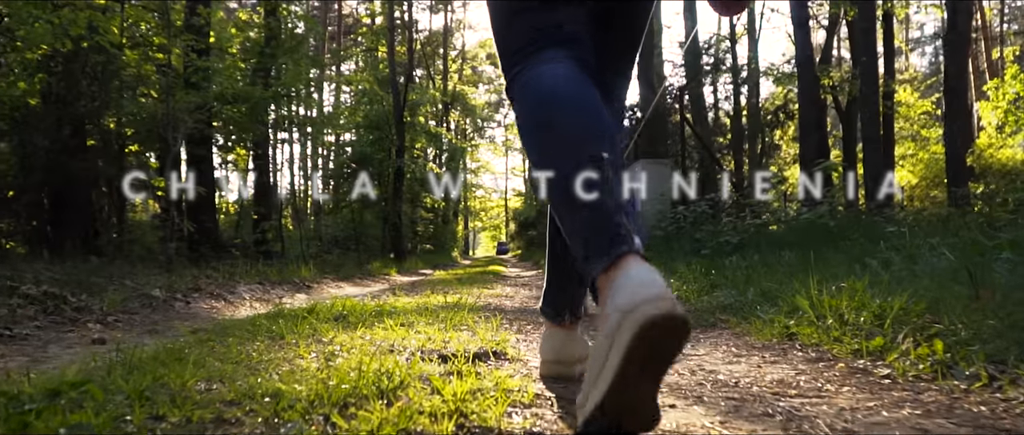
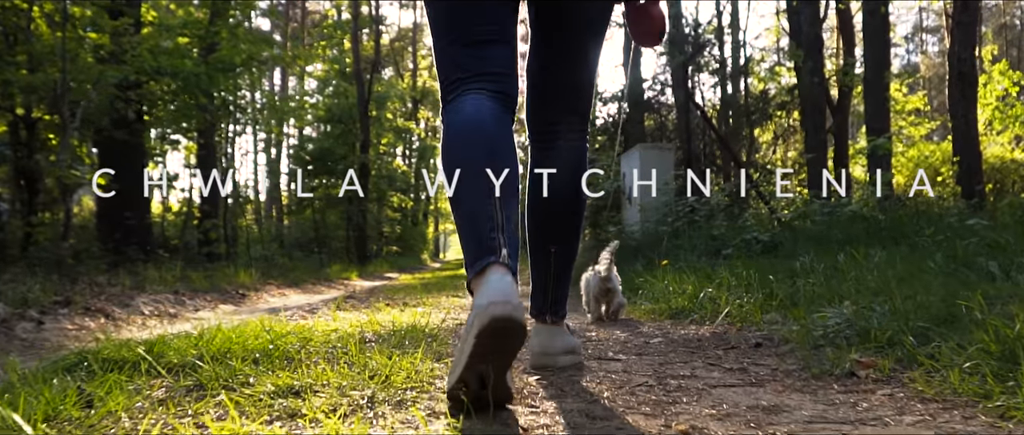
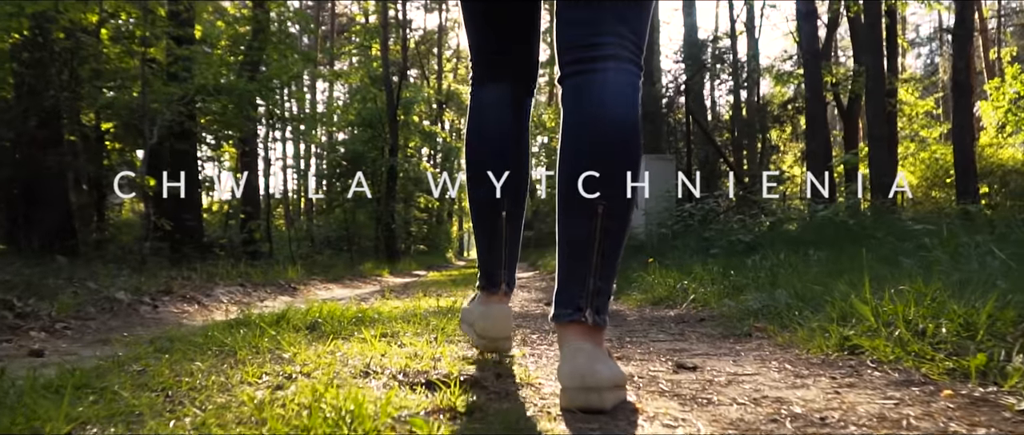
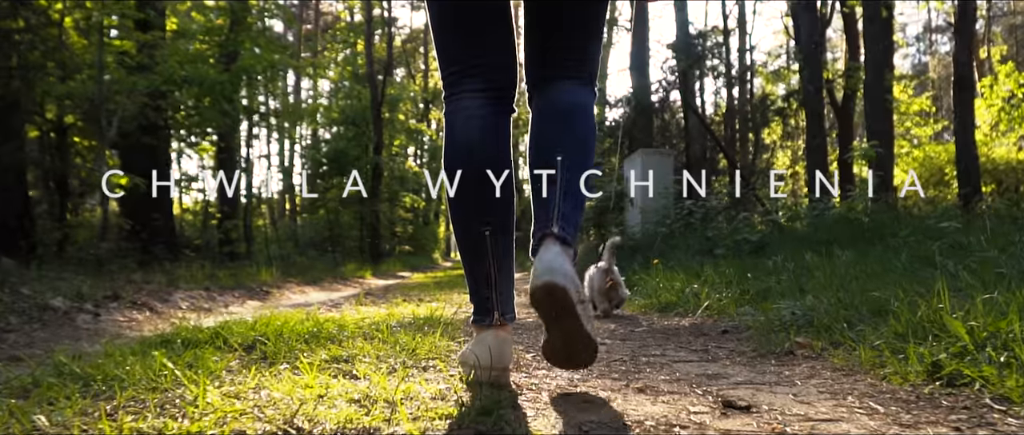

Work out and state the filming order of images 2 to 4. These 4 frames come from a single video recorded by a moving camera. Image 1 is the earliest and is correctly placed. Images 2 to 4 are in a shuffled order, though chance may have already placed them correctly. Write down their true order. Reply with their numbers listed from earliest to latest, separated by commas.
3, 4, 2
